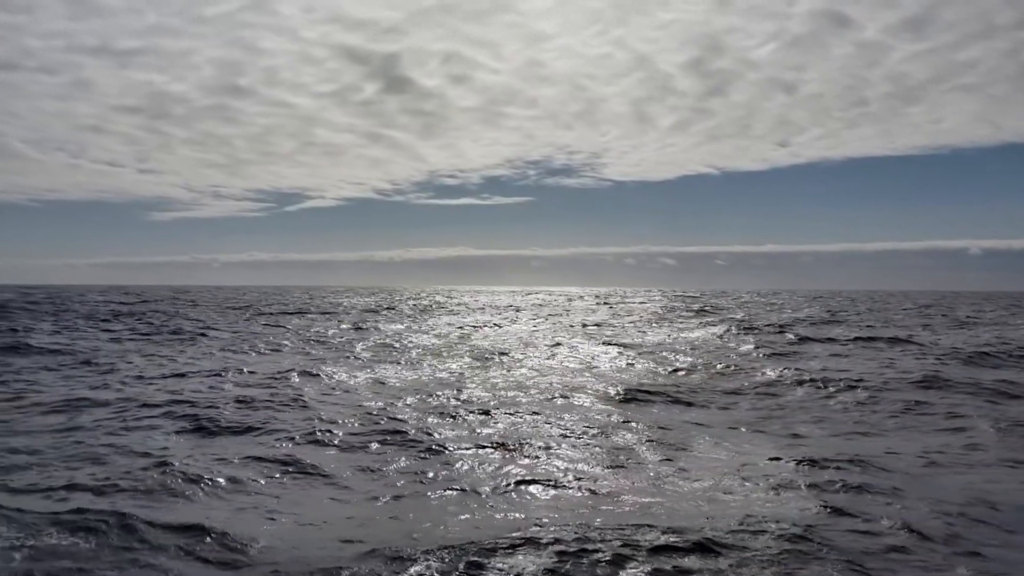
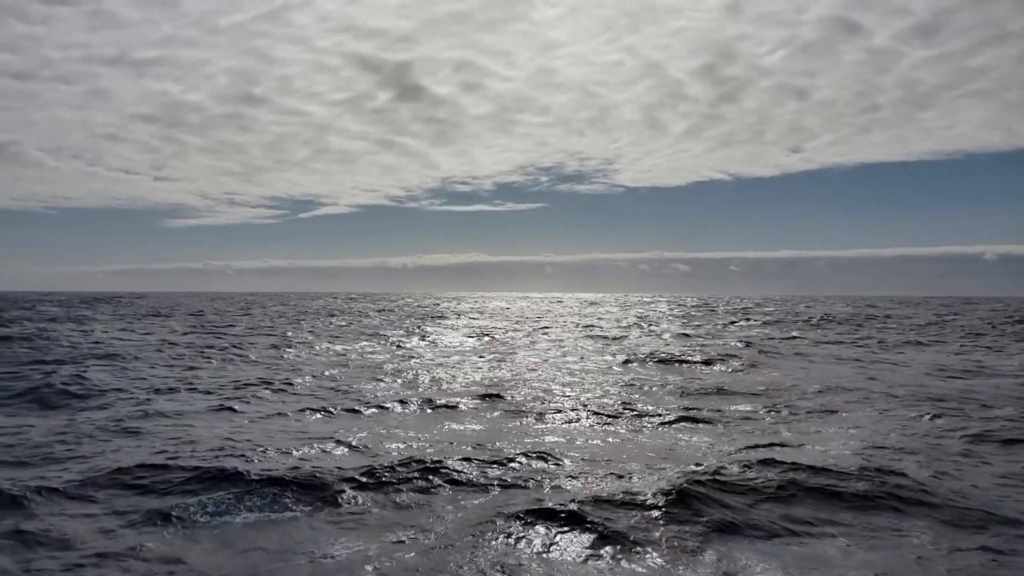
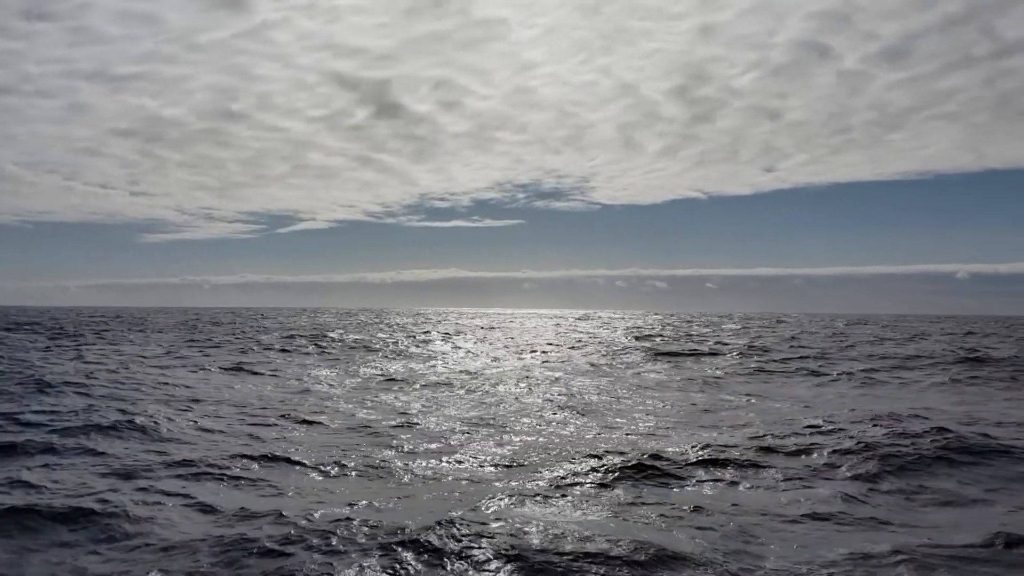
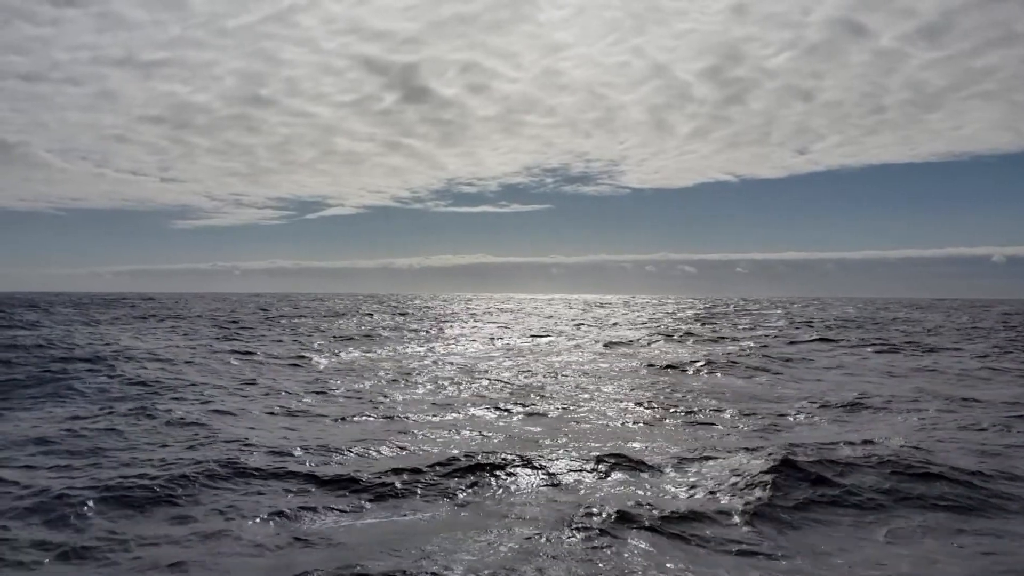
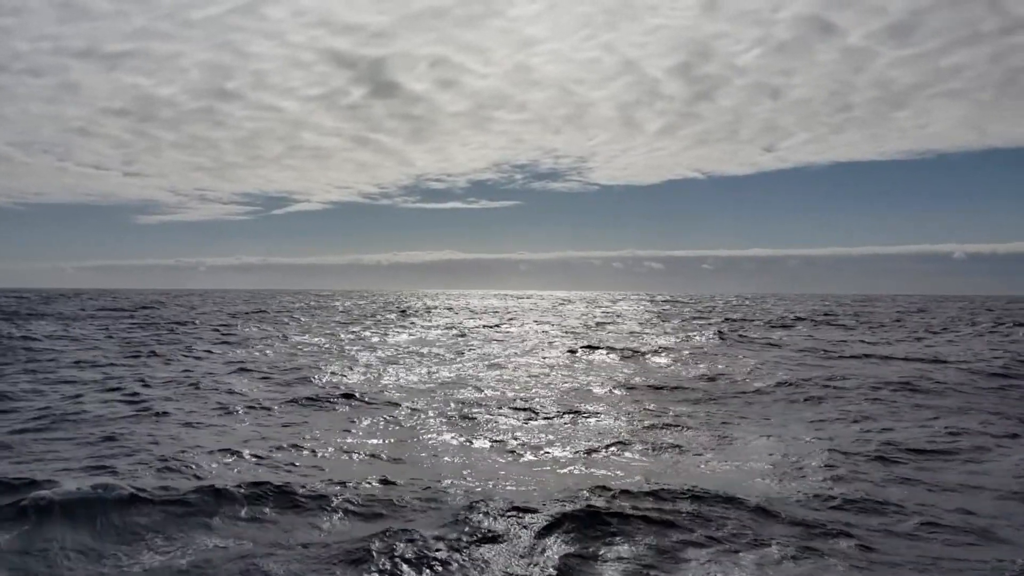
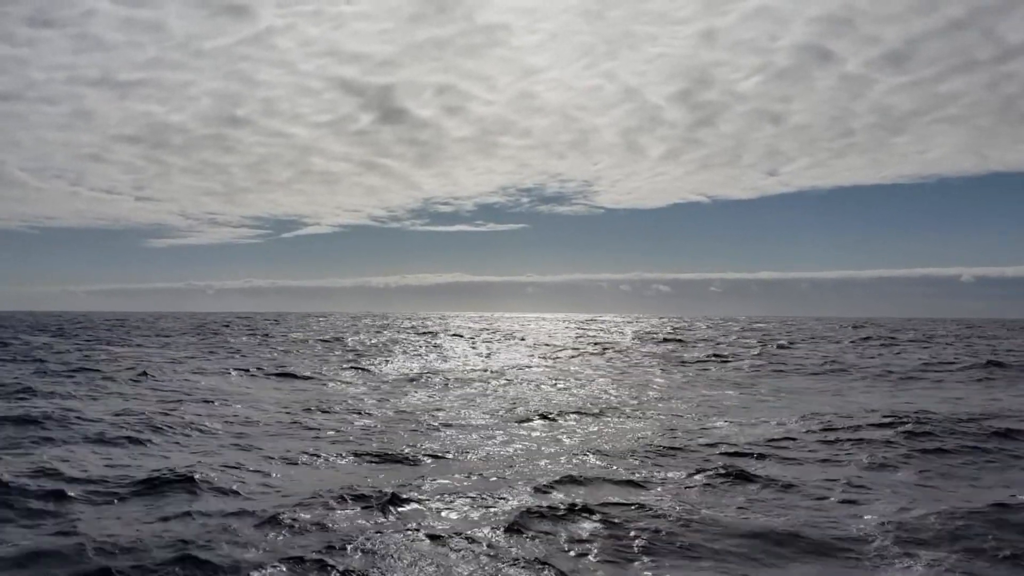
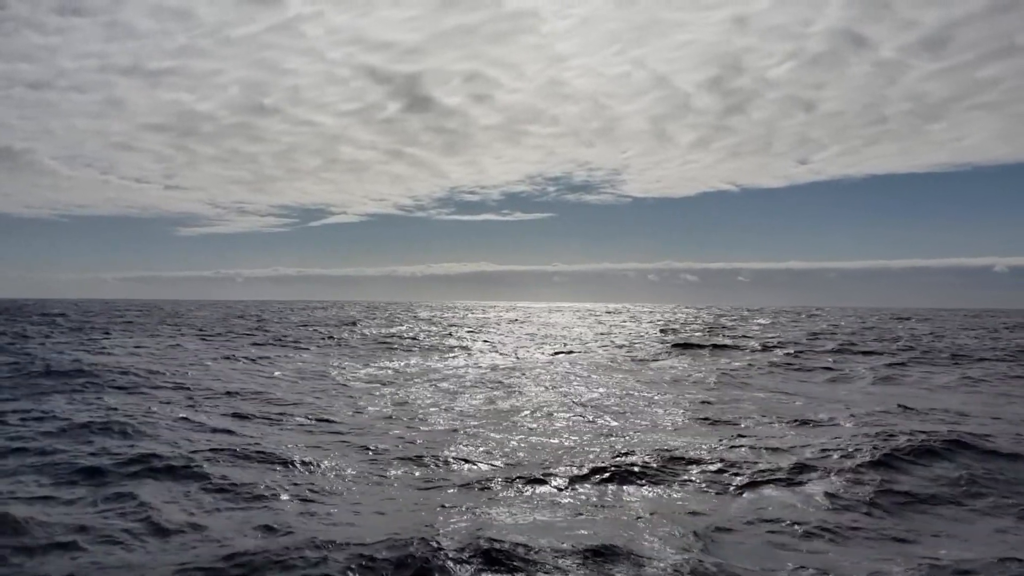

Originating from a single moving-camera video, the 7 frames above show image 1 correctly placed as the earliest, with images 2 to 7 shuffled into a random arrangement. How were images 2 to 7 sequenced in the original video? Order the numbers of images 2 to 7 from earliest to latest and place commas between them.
5, 2, 4, 7, 3, 6
